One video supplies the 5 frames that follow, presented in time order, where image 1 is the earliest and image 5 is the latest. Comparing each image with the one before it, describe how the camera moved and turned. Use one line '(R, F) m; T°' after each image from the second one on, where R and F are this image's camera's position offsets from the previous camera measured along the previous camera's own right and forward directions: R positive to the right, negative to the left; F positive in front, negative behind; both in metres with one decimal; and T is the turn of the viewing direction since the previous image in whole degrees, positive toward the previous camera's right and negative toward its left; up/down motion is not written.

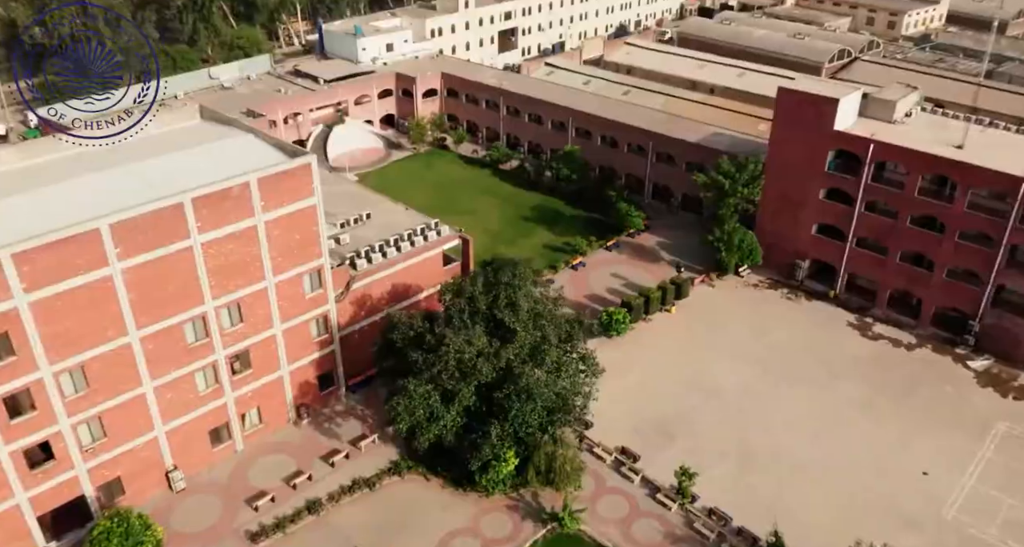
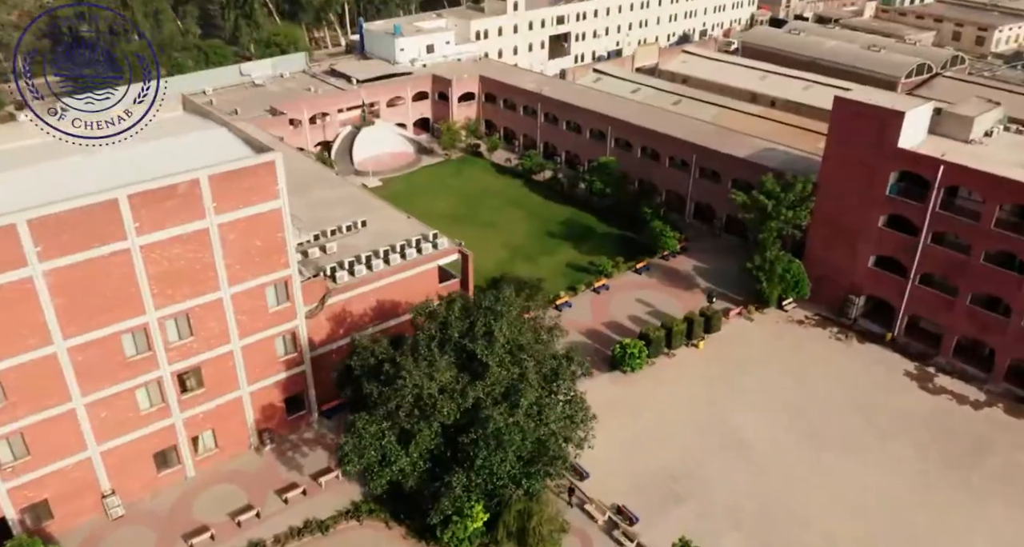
(+3.2, +4.8) m; -5°
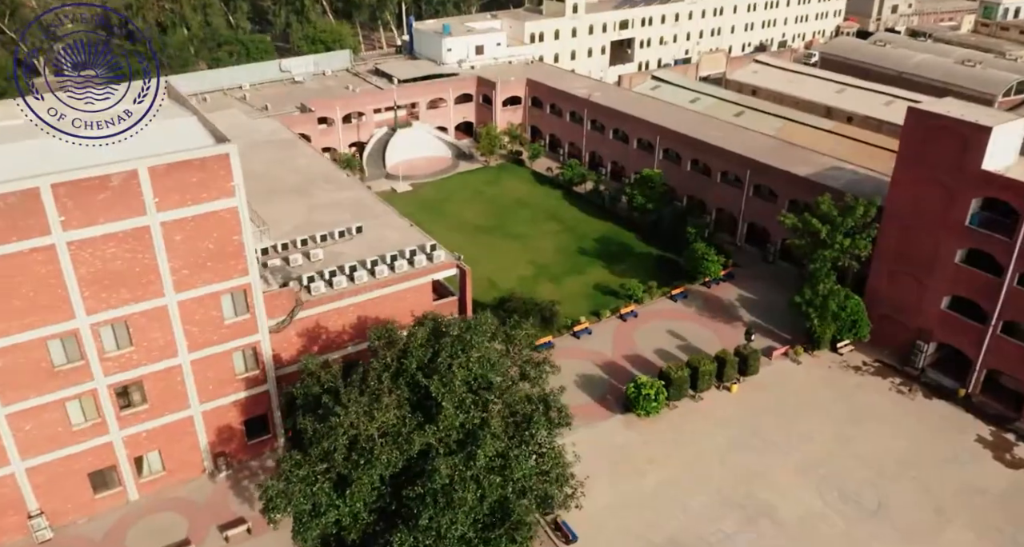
(+3.2, +4.7) m; -6°
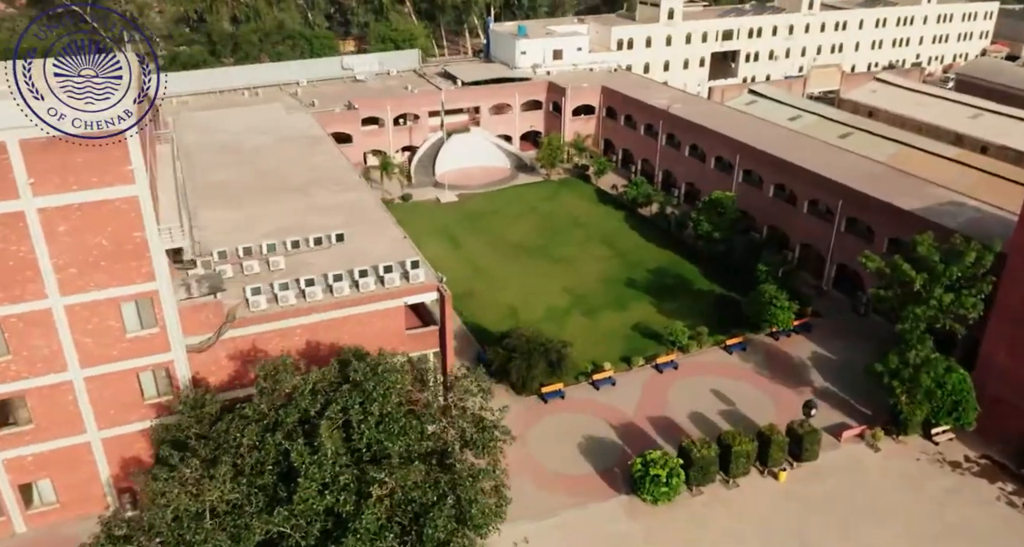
(+4.5, +6.9) m; -9°
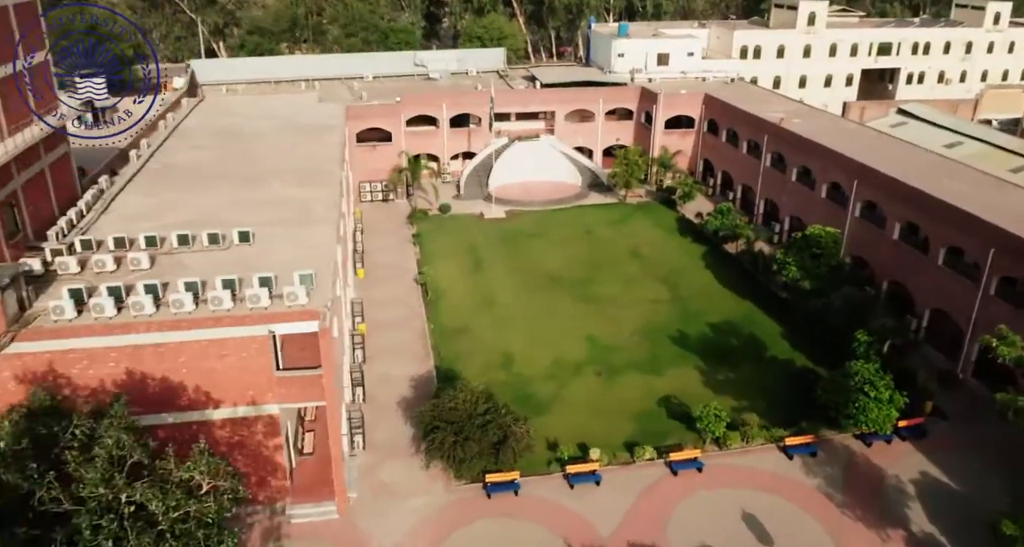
(+6.0, +9.8) m; -12°
